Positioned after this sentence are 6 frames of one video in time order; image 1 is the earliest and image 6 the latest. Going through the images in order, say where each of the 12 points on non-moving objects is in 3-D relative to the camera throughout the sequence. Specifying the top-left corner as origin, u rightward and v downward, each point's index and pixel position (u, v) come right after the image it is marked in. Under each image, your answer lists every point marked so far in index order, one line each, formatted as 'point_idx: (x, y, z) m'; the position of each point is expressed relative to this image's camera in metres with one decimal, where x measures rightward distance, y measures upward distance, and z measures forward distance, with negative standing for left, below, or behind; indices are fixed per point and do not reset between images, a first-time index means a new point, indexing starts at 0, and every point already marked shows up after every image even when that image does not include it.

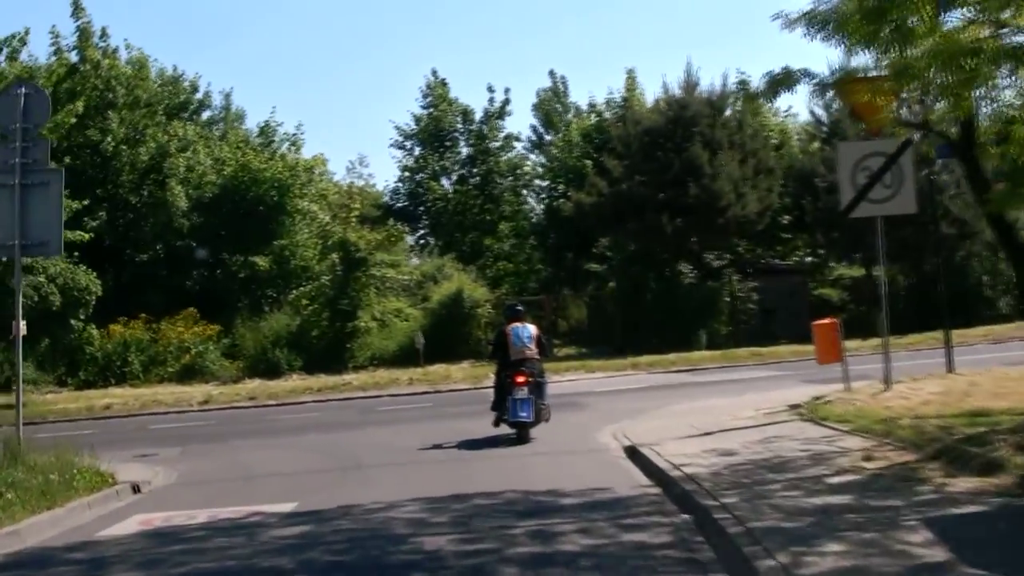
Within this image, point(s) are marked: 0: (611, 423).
0: (+0.8, -1.0, +16.0) m
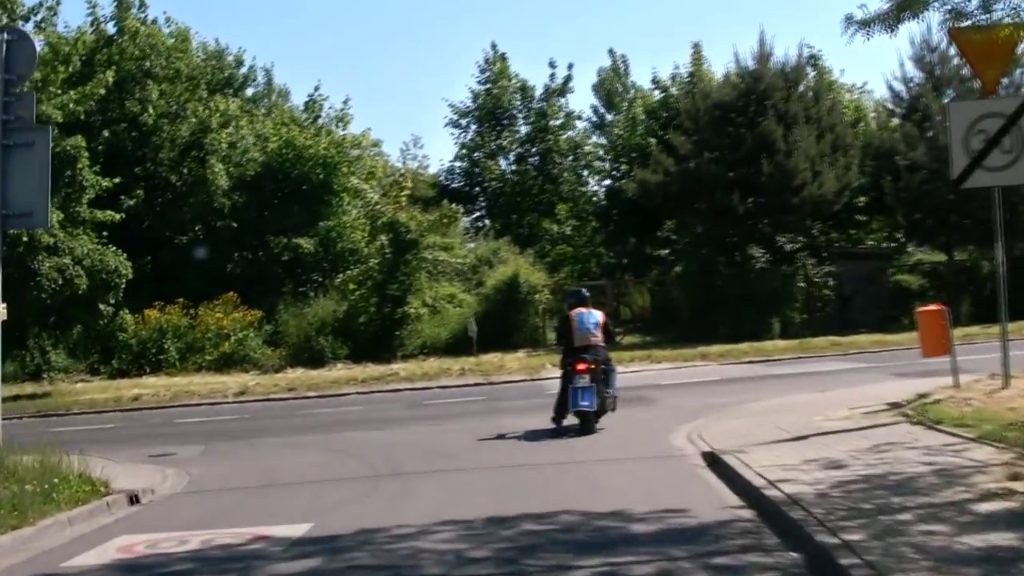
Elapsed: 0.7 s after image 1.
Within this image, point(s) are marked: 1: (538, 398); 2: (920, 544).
0: (+1.2, -0.9, +14.2) m
1: (+0.2, -1.0, +18.7) m
2: (+1.2, -0.7, +6.0) m
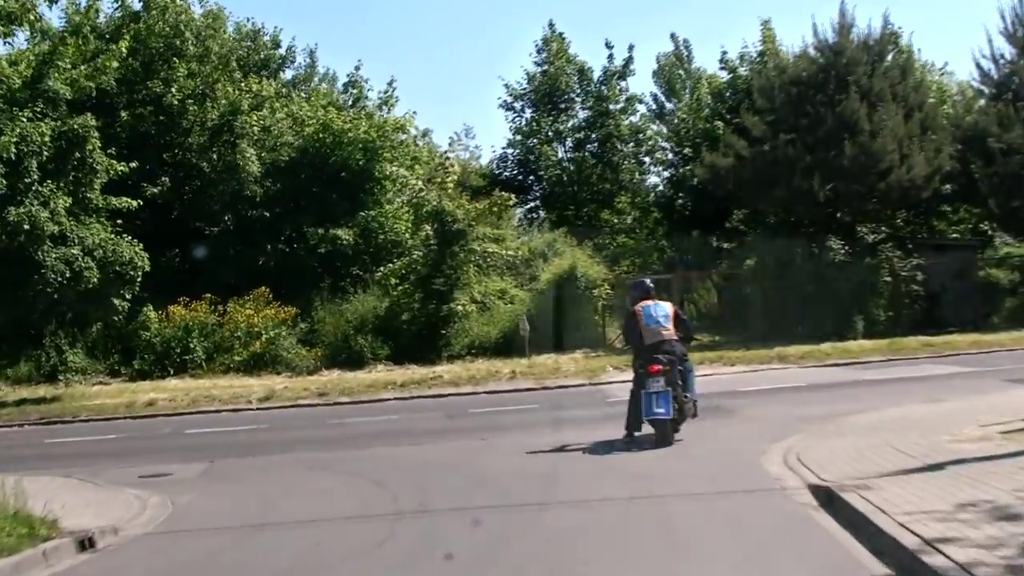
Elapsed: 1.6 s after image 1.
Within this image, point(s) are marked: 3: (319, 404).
0: (+1.5, -0.9, +11.8) m
1: (+0.7, -0.9, +16.3) m
2: (+1.3, -0.7, +3.6) m
3: (-1.8, -1.1, +19.9) m
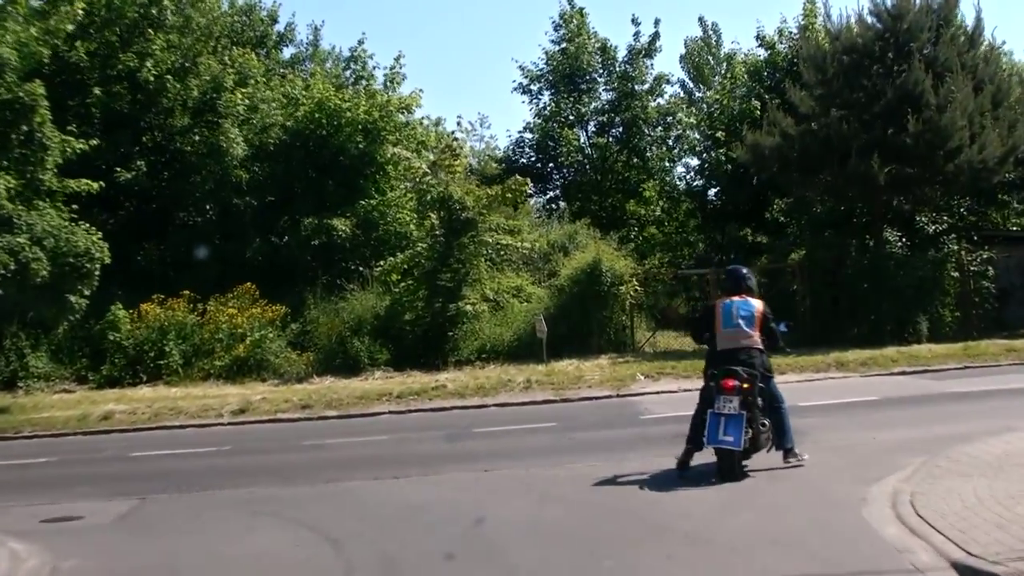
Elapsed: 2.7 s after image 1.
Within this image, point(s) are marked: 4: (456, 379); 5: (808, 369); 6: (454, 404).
0: (+1.5, -0.8, +8.9) m
1: (+0.7, -0.9, +13.4) m
2: (+1.2, -0.6, +0.7) m
3: (-1.7, -1.1, +17.0) m
4: (-0.5, -0.8, +18.8) m
5: (+2.5, -0.7, +17.9) m
6: (-0.5, -0.9, +17.2) m
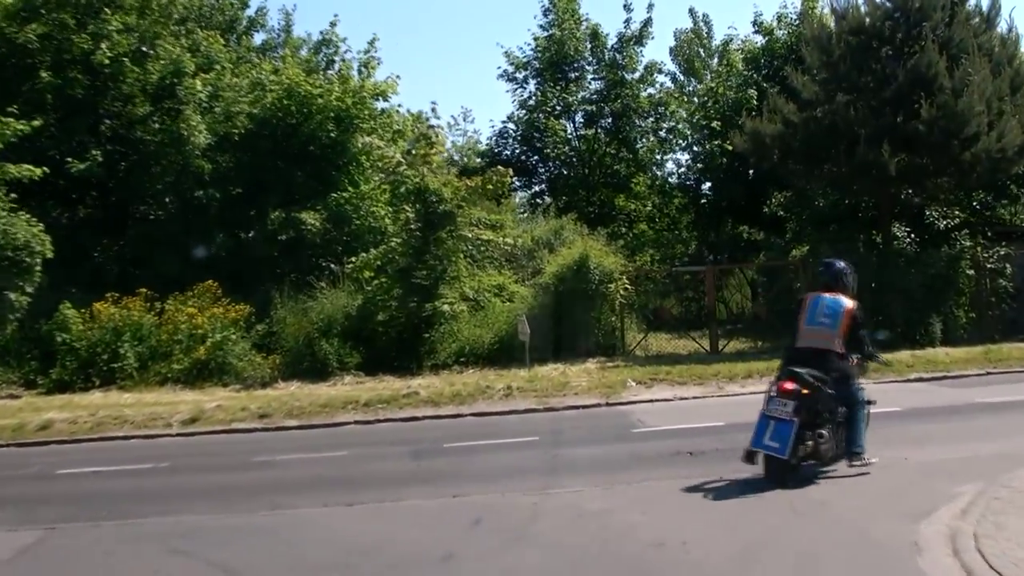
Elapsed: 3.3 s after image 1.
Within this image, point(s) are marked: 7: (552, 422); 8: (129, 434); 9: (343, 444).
0: (+1.4, -0.8, +7.3) m
1: (+0.6, -0.9, +11.8) m
2: (+1.1, -0.6, -0.9) m
3: (-1.9, -1.0, +15.4) m
4: (-0.7, -0.8, +17.2) m
5: (+2.4, -0.7, +16.3) m
6: (-0.6, -0.9, +15.6) m
7: (+0.3, -0.9, +14.0) m
8: (-2.8, -1.1, +15.6) m
9: (-1.1, -1.0, +13.3) m
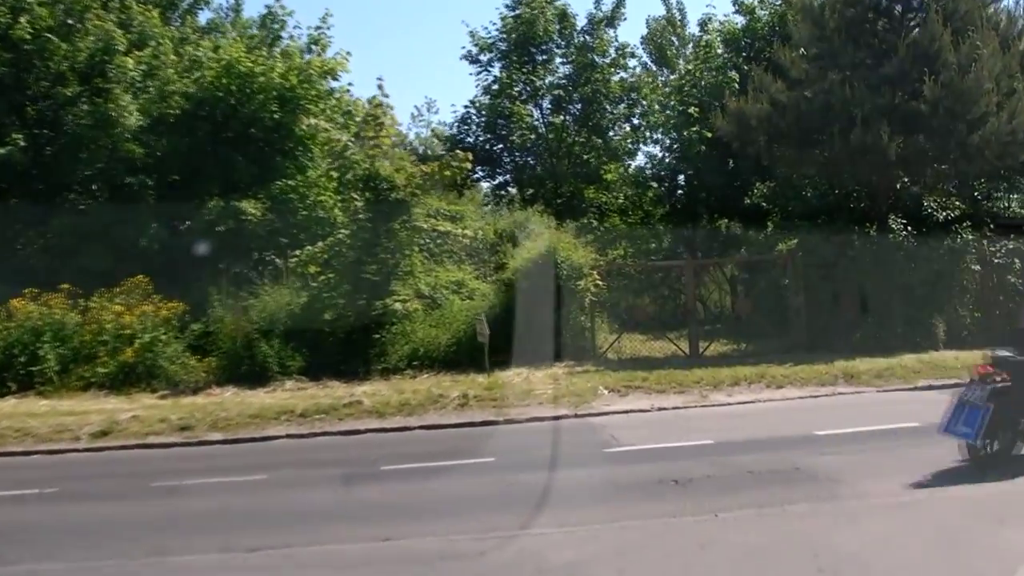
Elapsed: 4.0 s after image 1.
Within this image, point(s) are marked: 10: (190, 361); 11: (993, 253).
0: (+1.2, -0.8, +5.4) m
1: (+0.4, -0.8, +9.9) m
2: (+1.1, -0.6, -2.8) m
3: (-2.1, -1.0, +13.5) m
4: (-1.0, -0.8, +15.3) m
5: (+2.1, -0.7, +14.4) m
6: (-0.9, -0.9, +13.7) m
7: (0.0, -0.9, +12.1) m
8: (-3.1, -1.0, +13.6) m
9: (-1.3, -0.9, +11.4) m
10: (-2.9, -0.7, +19.0) m
11: (+4.3, +0.3, +18.8) m
